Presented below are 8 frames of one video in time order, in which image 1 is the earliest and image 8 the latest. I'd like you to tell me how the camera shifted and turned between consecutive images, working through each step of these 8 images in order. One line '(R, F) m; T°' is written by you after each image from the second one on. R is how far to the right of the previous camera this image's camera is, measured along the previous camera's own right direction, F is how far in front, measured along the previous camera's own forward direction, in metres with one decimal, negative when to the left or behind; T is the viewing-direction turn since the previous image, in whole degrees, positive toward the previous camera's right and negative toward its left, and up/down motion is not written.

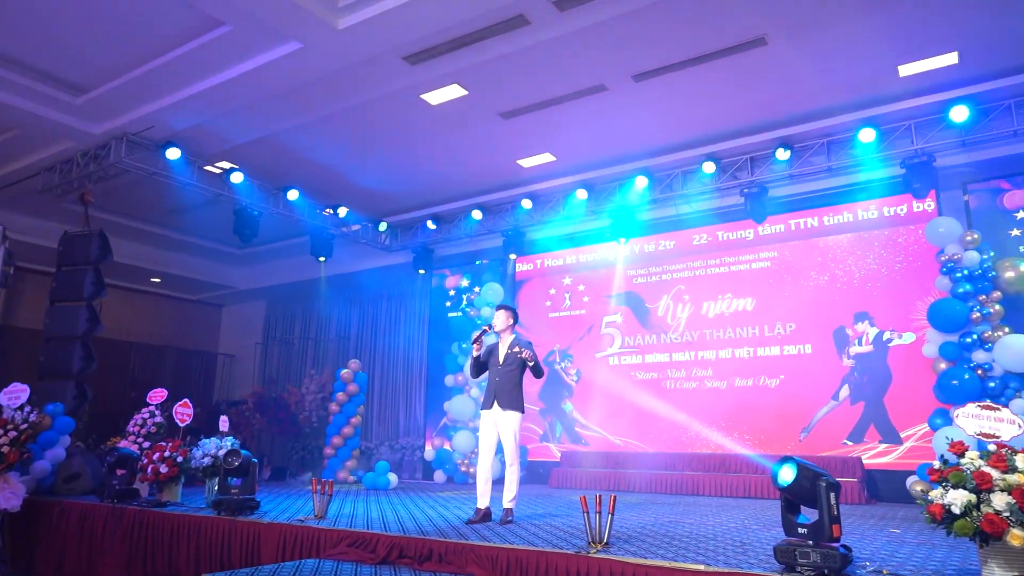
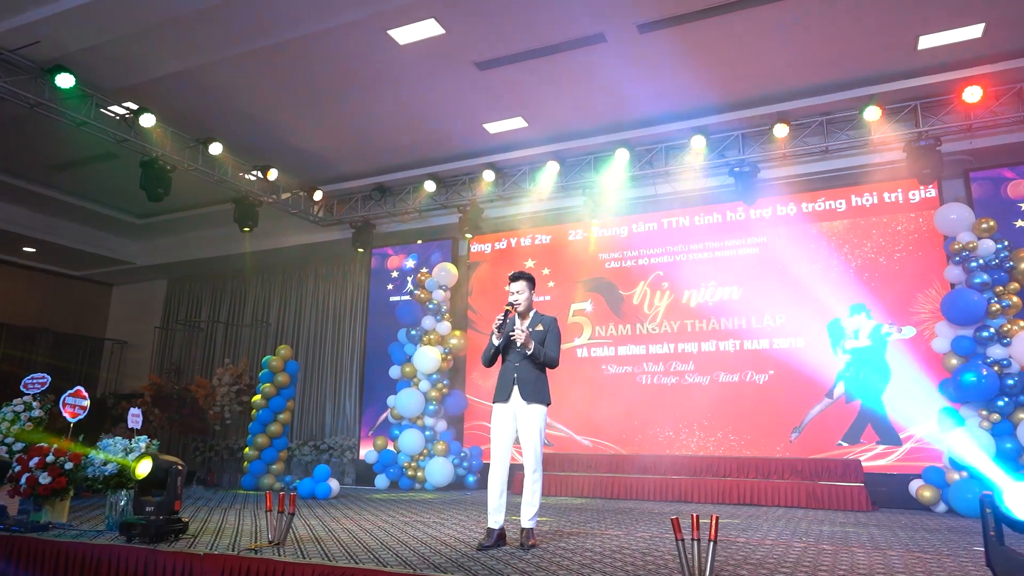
(-0.6, +0.9) m; +8°
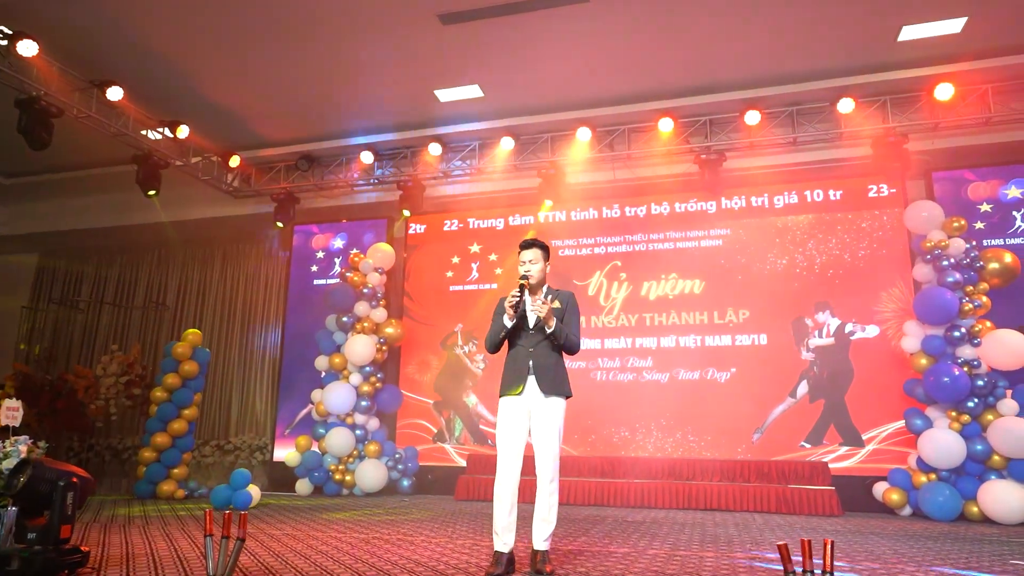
(-0.5, +0.6) m; +8°
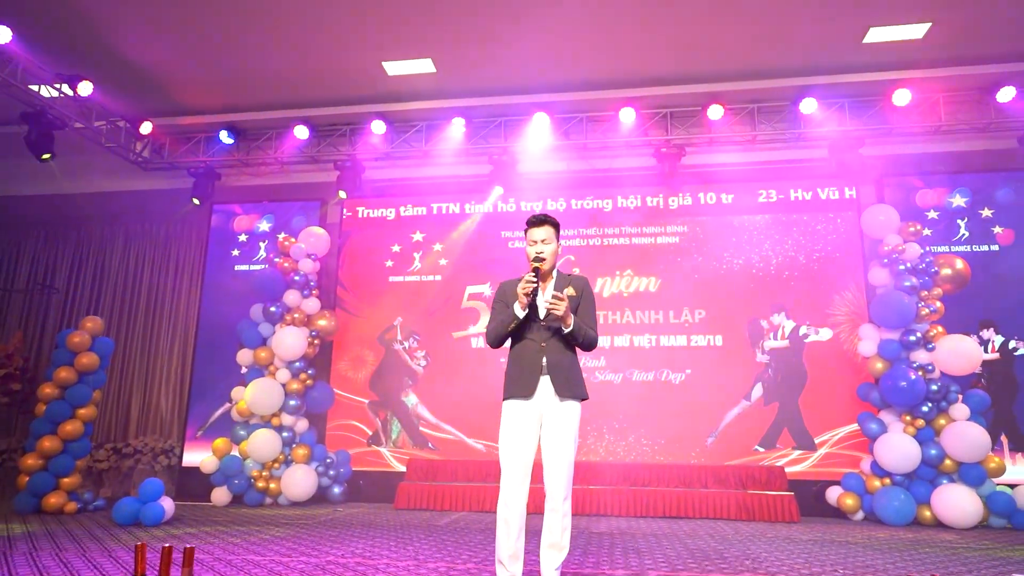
(-0.3, +0.4) m; +7°
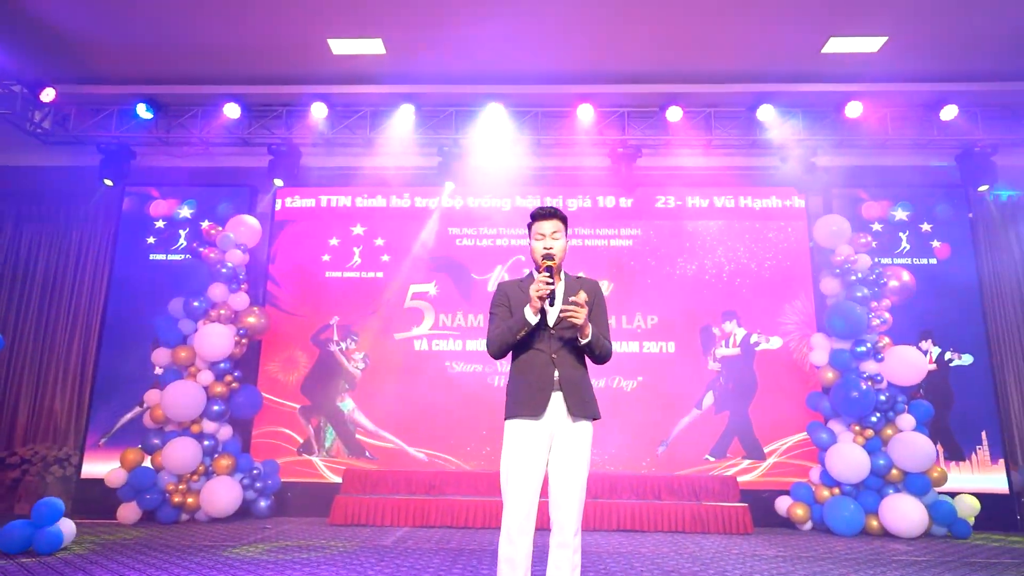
(-0.2, +0.3) m; +7°
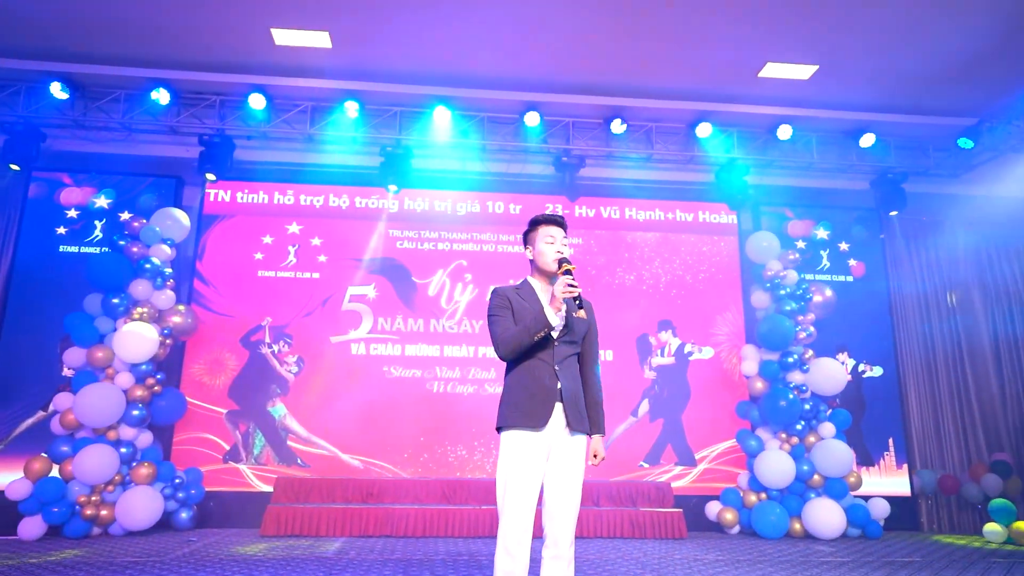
(-0.2, 0.0) m; +7°
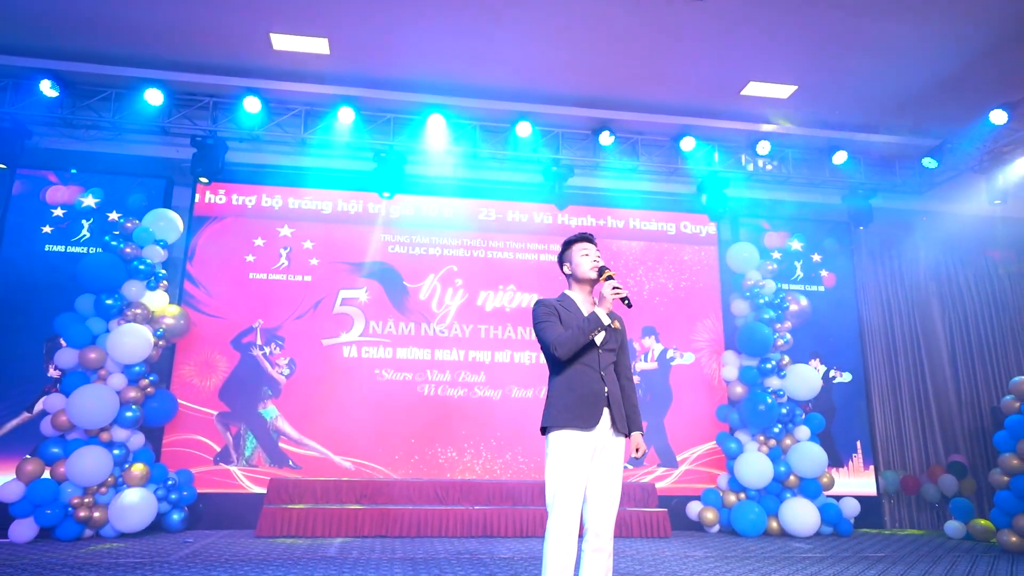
(-0.2, -0.1) m; +3°
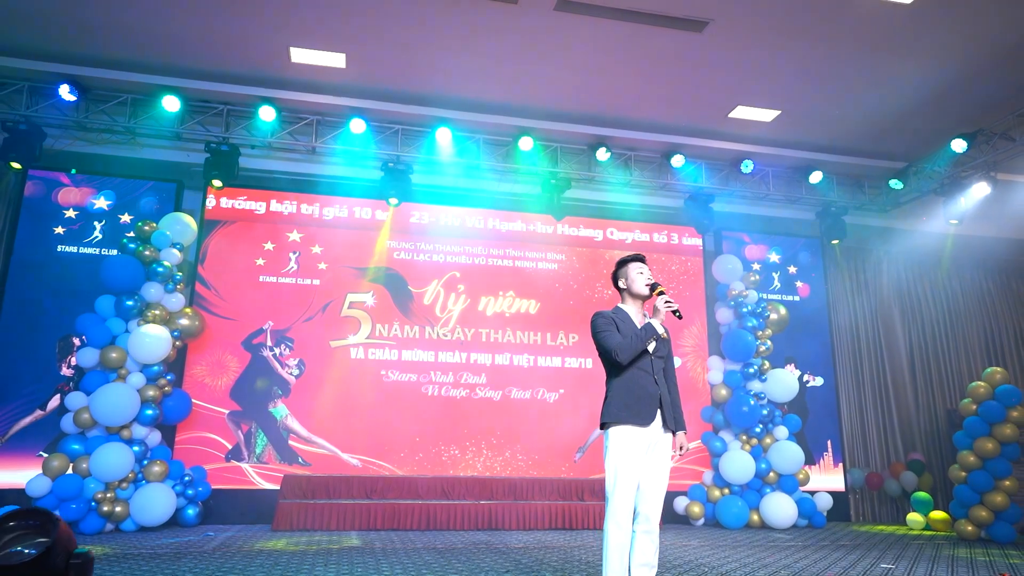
(-0.4, -0.3) m; +3°
